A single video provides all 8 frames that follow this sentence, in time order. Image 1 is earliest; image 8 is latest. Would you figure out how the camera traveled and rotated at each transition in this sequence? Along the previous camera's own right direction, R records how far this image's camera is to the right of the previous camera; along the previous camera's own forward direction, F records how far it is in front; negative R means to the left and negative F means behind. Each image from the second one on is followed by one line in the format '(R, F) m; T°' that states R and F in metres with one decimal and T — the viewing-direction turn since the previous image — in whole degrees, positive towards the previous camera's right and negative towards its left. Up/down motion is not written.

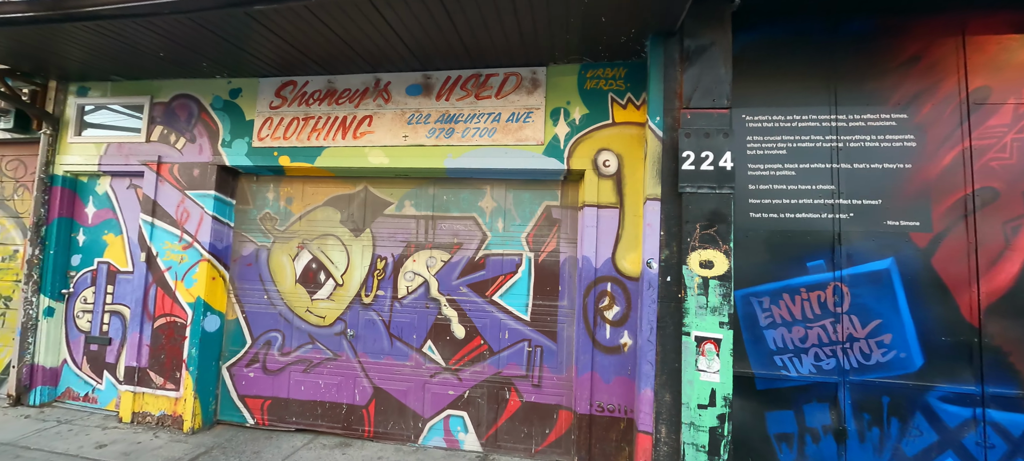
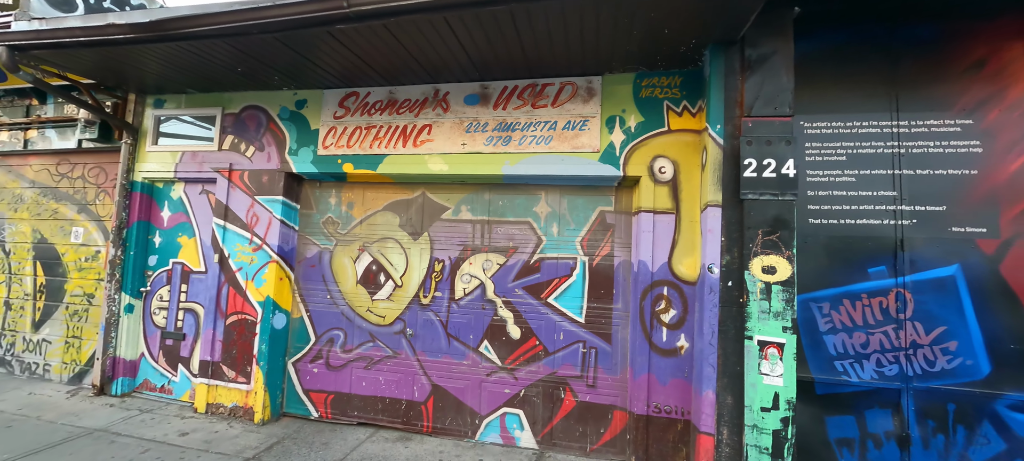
(-0.3, -0.1) m; -2°
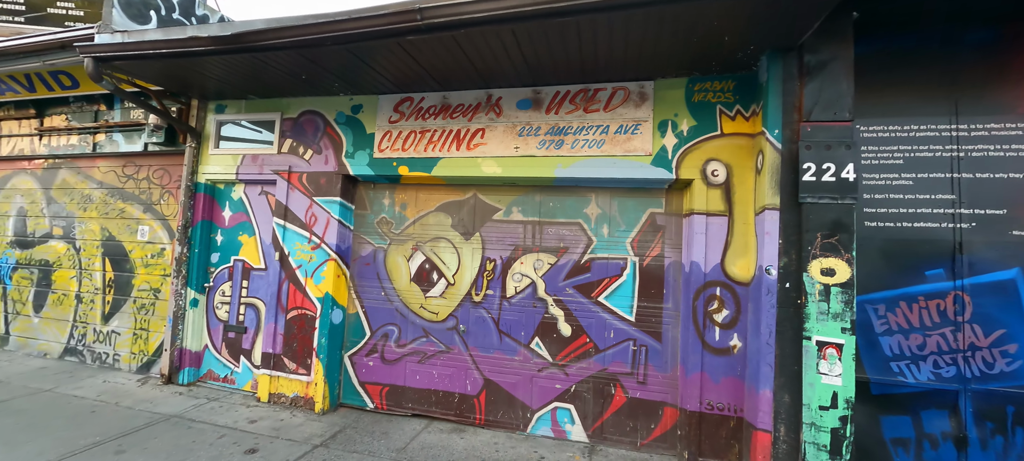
(-0.4, -0.1) m; -2°
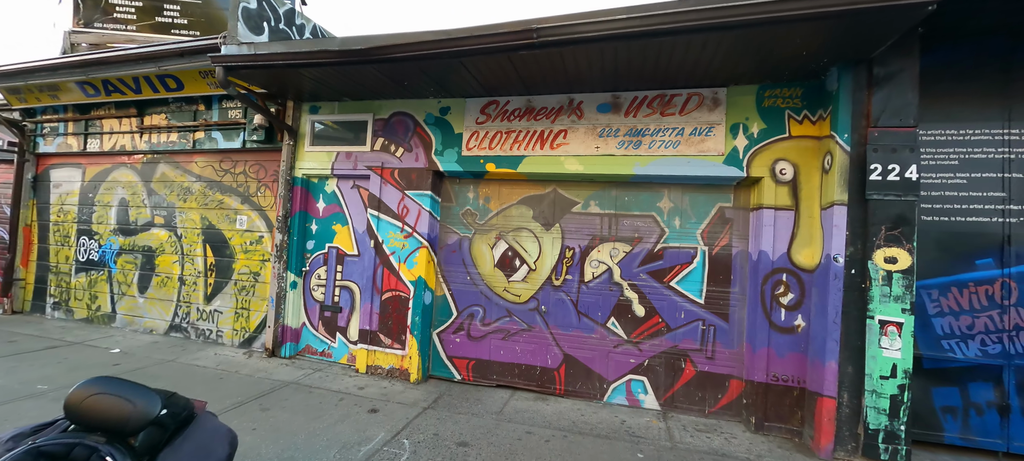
(-0.8, -0.4) m; -1°
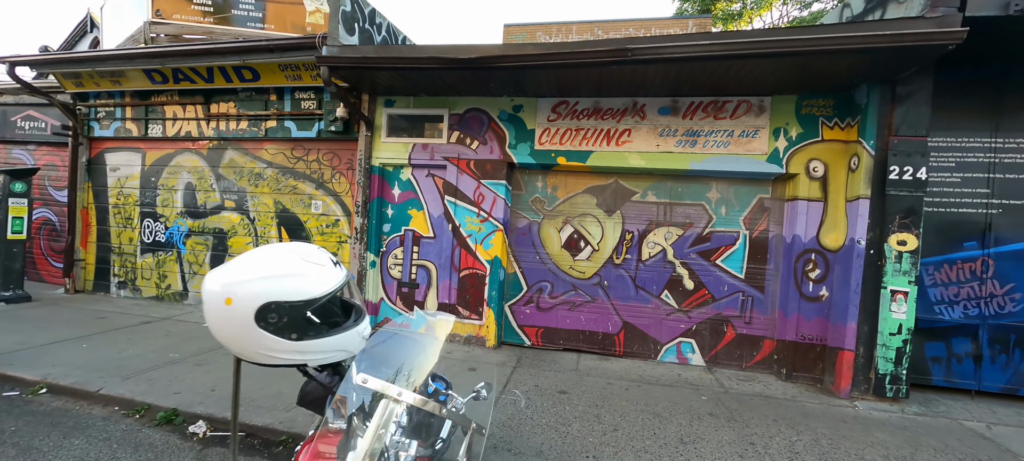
(-1.1, -0.6) m; +3°
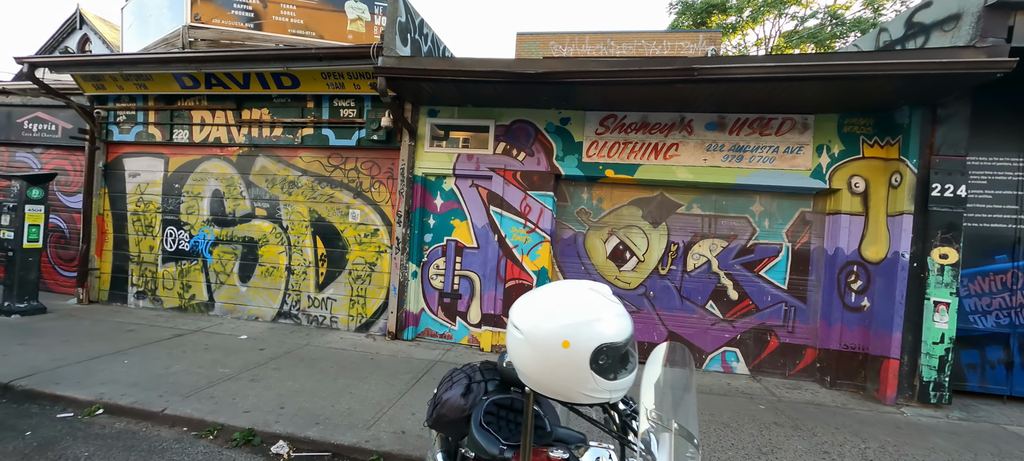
(-0.8, 0.0) m; +2°
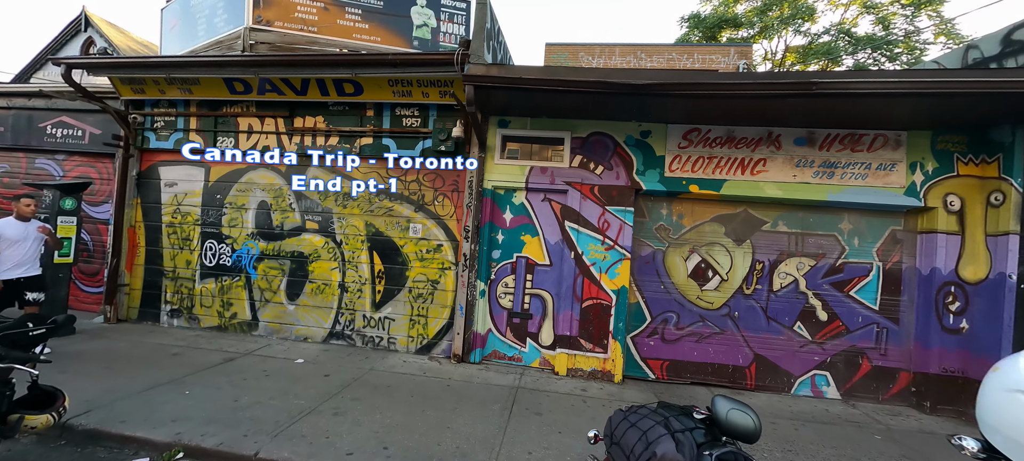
(-1.1, +0.3) m; +2°
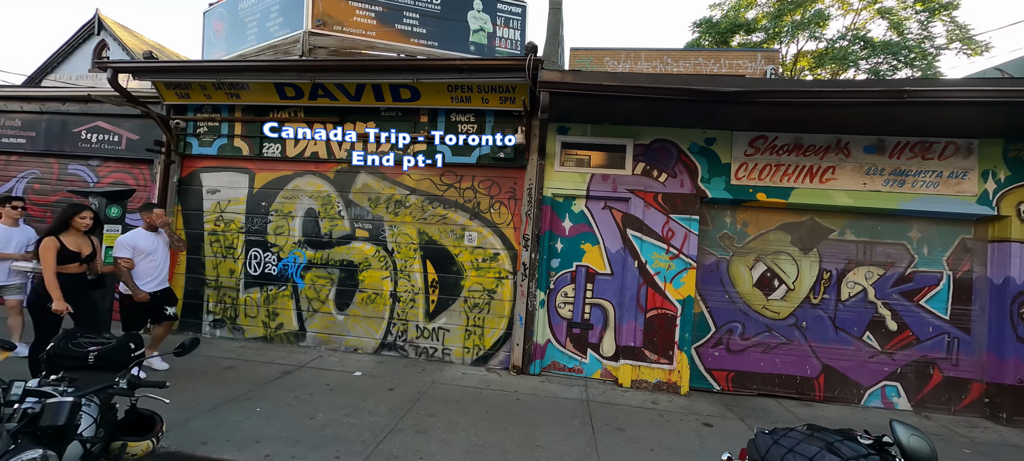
(-0.8, +0.1) m; +1°
